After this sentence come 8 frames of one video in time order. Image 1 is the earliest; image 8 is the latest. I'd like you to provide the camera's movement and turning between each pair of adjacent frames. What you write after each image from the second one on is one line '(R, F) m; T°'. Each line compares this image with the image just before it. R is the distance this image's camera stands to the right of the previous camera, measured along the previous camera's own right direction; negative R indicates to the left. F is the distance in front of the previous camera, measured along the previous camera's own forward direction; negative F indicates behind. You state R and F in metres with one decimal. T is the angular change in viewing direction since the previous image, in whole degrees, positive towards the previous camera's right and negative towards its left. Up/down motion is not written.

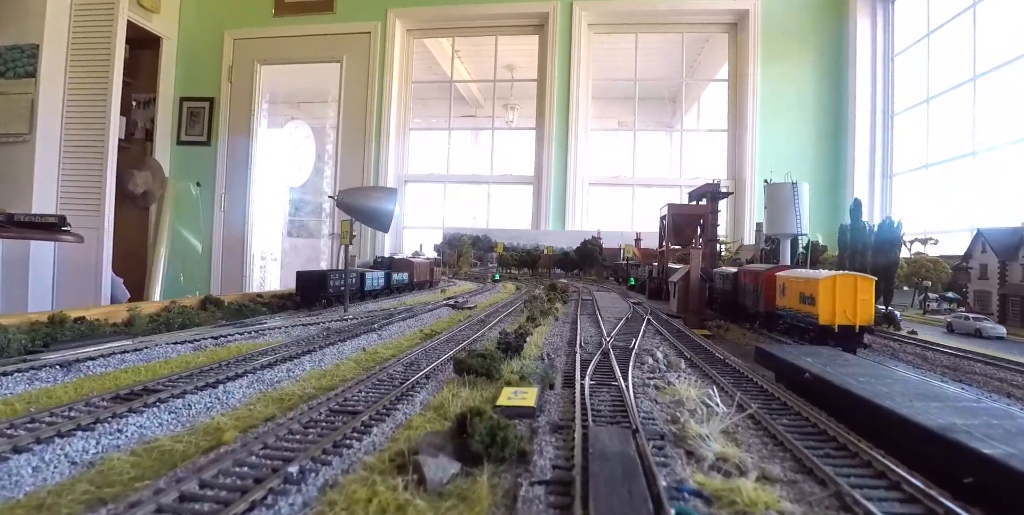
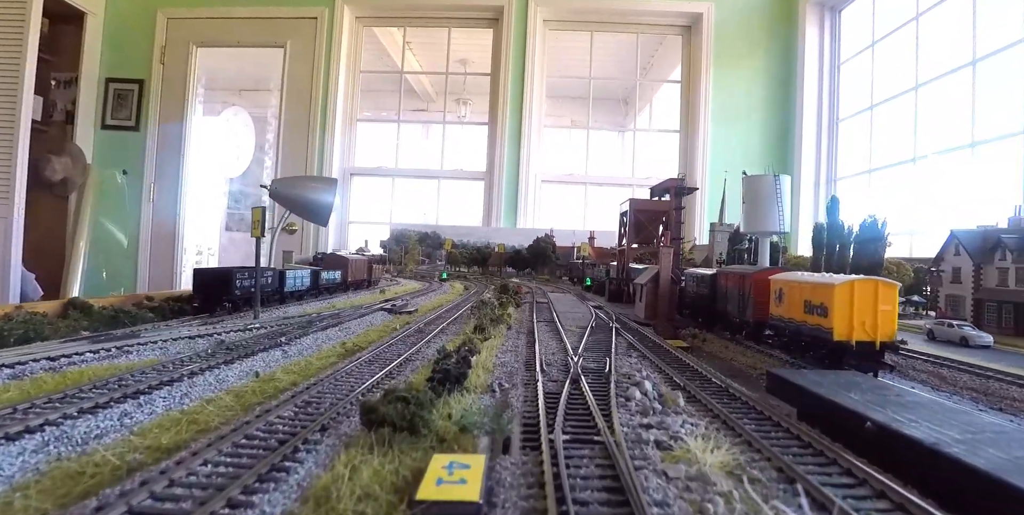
(0.0, +0.6) m; +5°
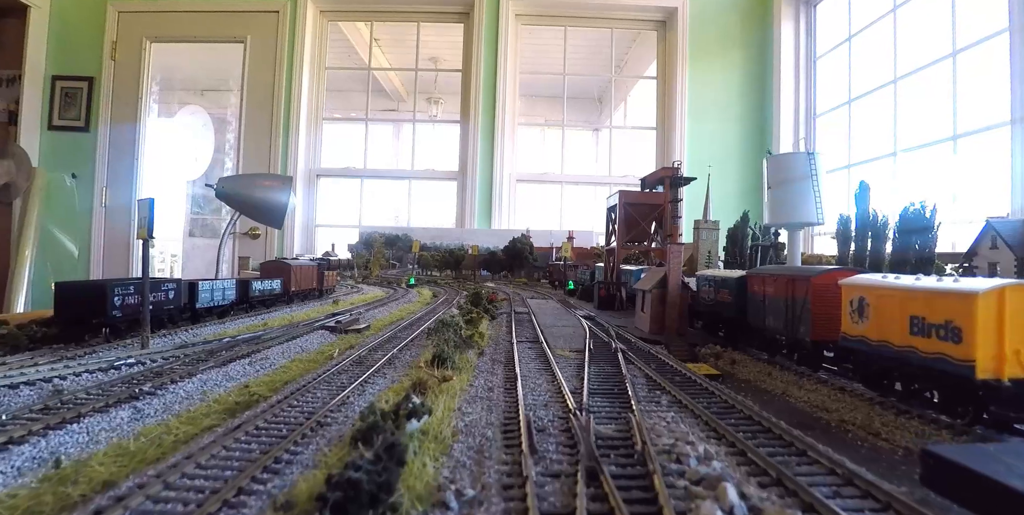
(0.0, +0.8) m; +3°
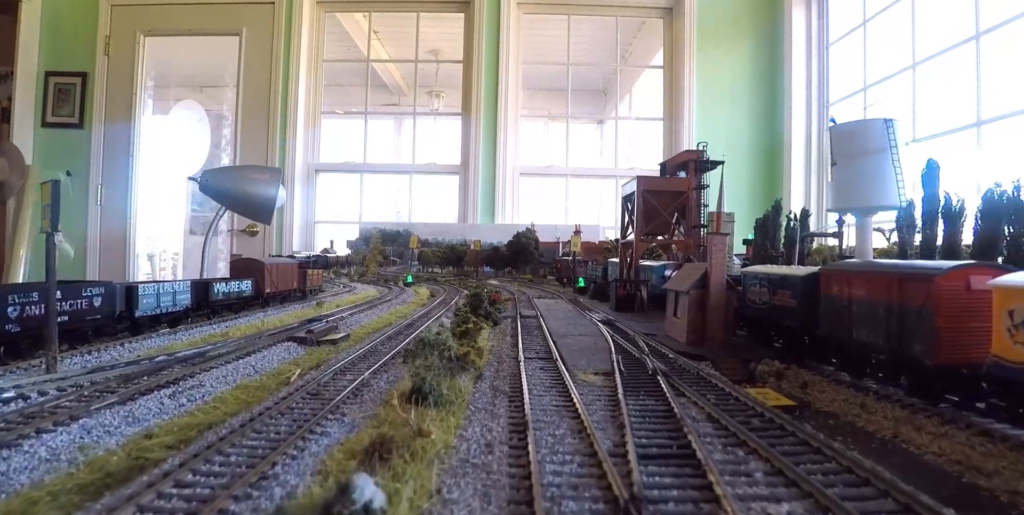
(0.0, +0.6) m; 0°
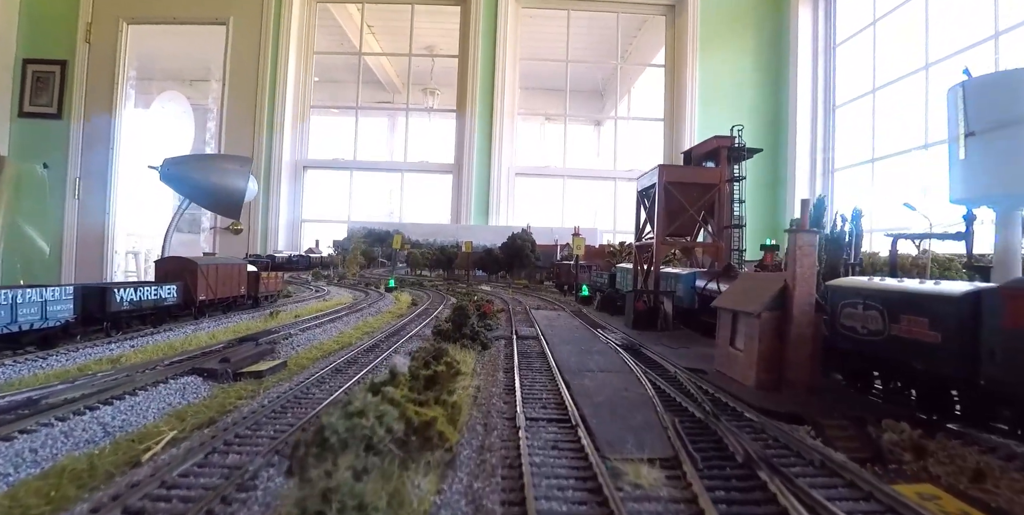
(0.0, +0.8) m; +1°
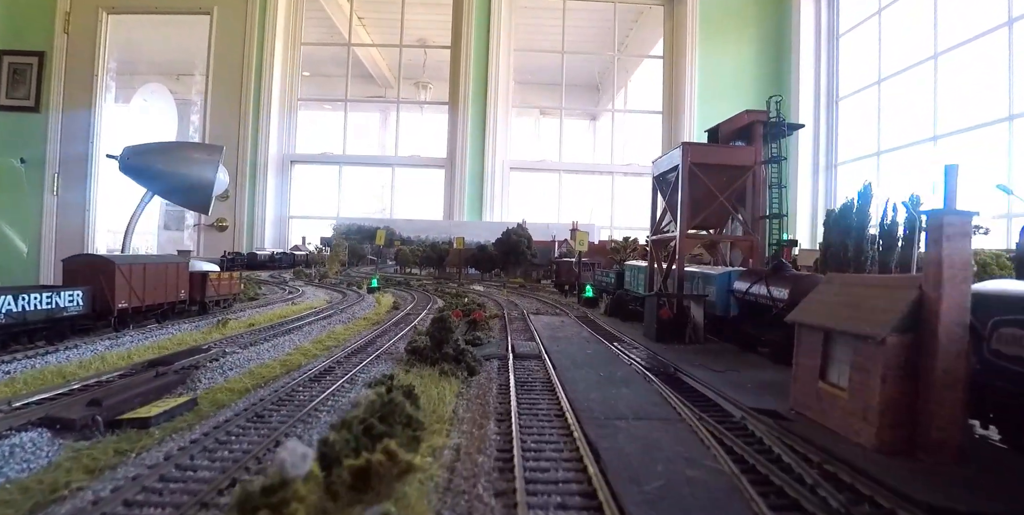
(0.0, +0.6) m; +1°
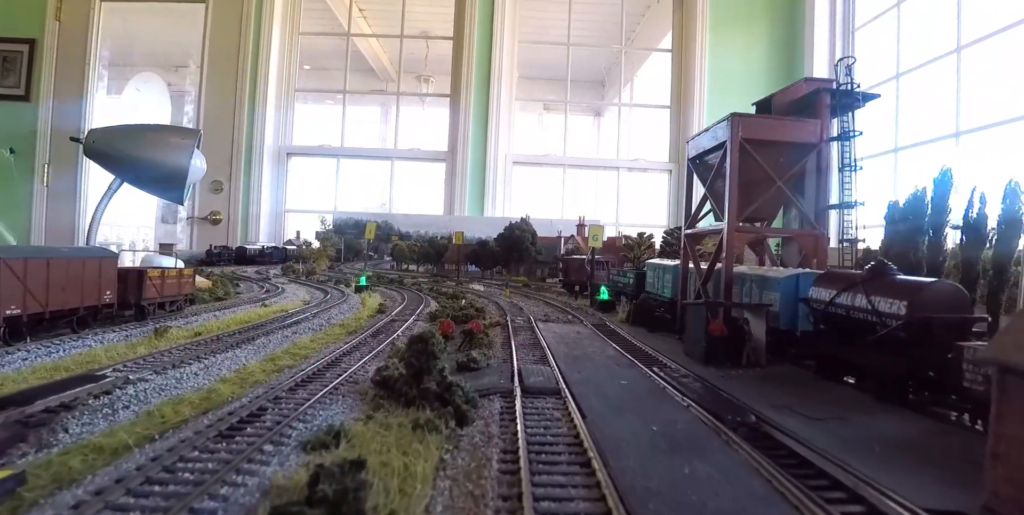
(0.0, +0.6) m; 0°
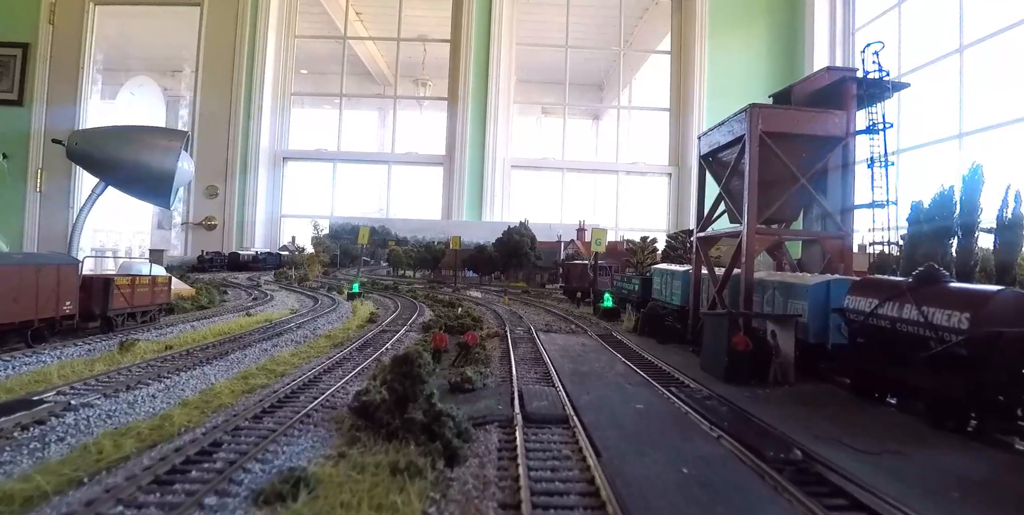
(0.0, +0.2) m; 0°
